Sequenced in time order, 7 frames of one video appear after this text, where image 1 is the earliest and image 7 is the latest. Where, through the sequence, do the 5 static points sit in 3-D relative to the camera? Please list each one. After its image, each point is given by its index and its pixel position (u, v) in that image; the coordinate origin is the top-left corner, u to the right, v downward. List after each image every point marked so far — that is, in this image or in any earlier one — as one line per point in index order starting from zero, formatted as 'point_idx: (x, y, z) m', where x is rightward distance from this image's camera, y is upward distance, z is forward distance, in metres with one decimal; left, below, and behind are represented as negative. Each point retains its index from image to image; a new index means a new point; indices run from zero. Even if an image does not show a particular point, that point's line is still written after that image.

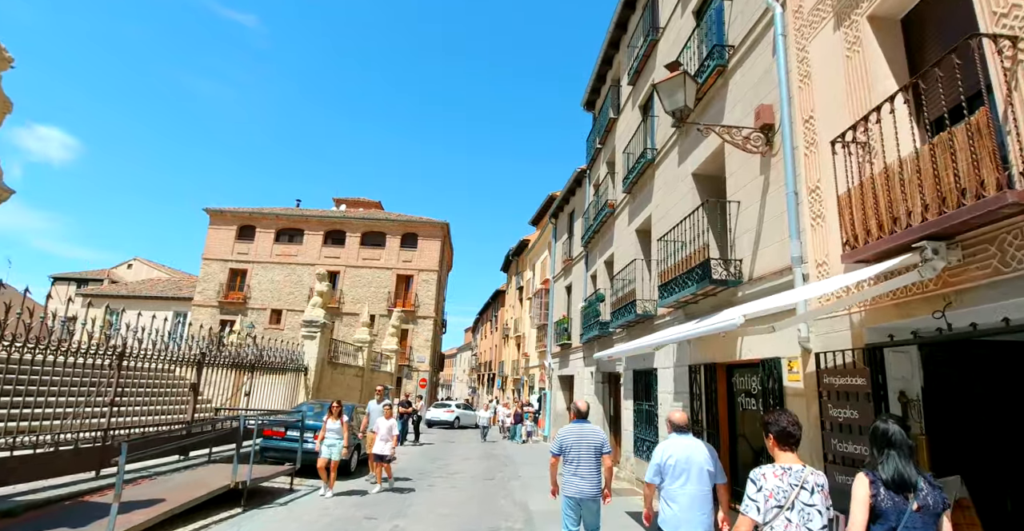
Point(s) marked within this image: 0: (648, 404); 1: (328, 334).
0: (+2.4, -2.4, +9.9) m
1: (-4.9, -1.8, +15.1) m
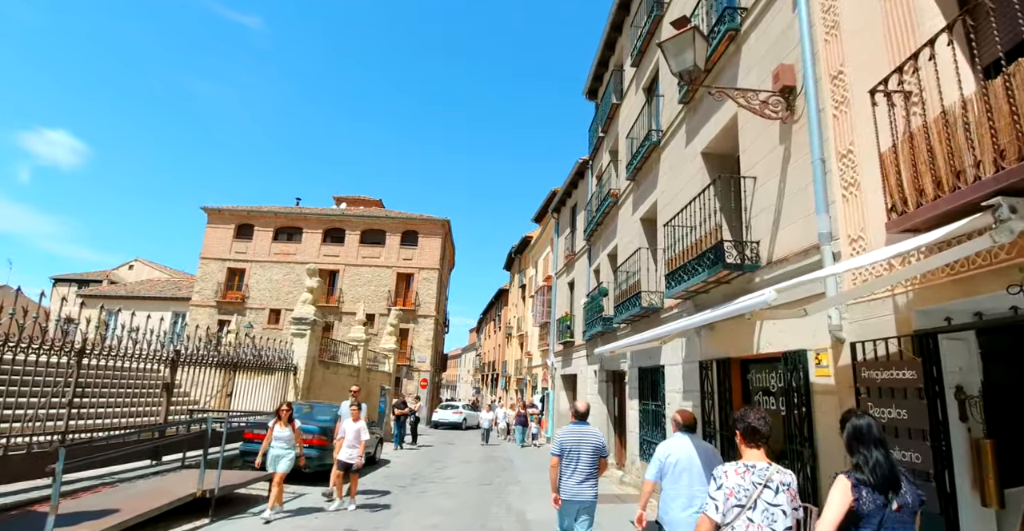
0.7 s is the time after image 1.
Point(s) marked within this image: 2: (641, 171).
0: (+2.3, -2.2, +9.2) m
1: (-4.9, -1.7, +14.5) m
2: (+2.5, +1.8, +11.1) m
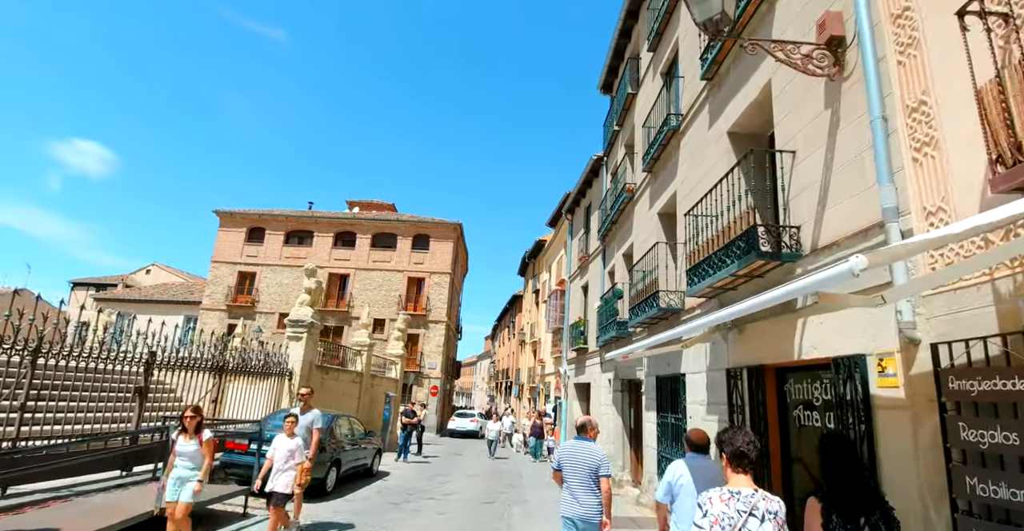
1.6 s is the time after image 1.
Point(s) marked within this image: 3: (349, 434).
0: (+2.4, -2.2, +8.2) m
1: (-4.7, -1.7, +13.7) m
2: (+2.6, +1.8, +10.2) m
3: (-3.2, -3.3, +11.1) m
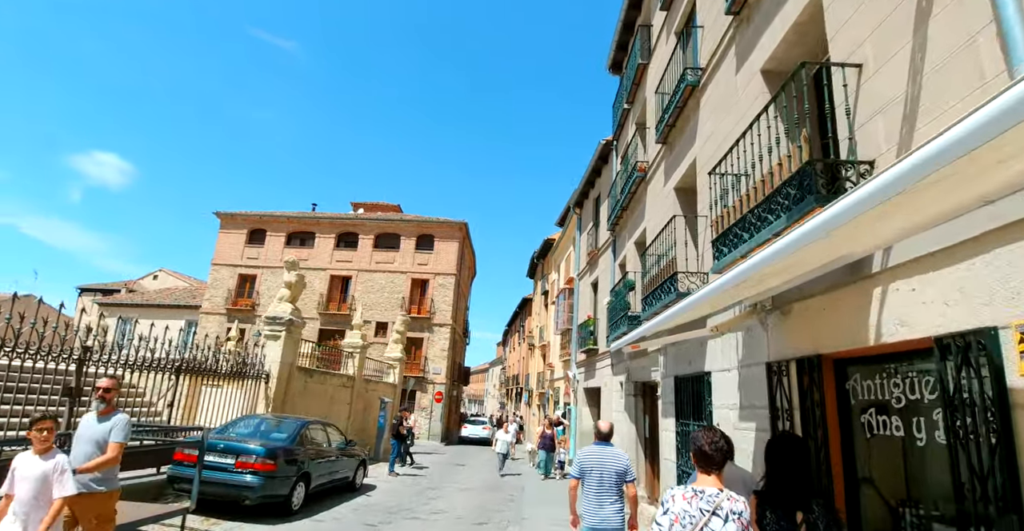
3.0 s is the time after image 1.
0: (+2.2, -1.9, +6.8) m
1: (-4.7, -1.5, +12.5) m
2: (+2.5, +2.1, +8.8) m
3: (-3.2, -3.1, +9.9) m
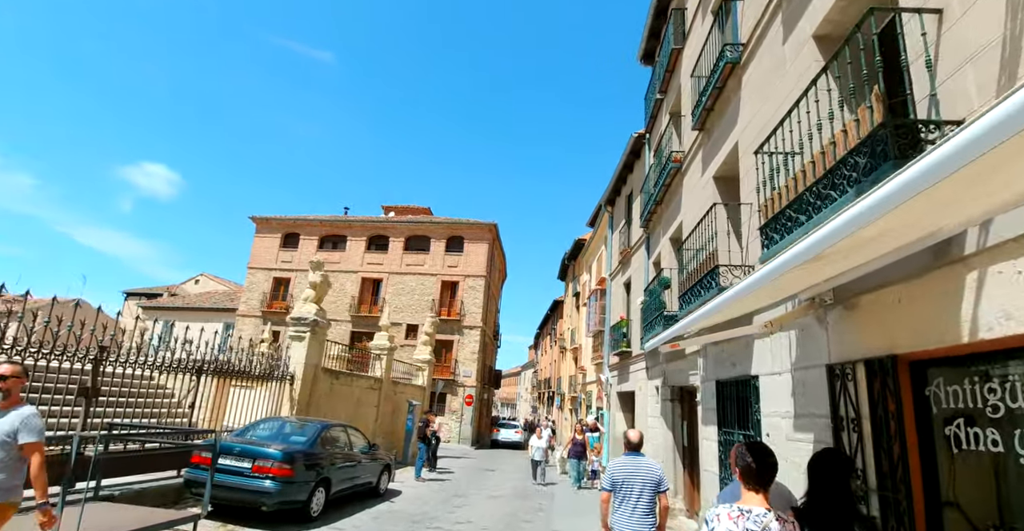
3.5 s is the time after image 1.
0: (+2.5, -1.8, +6.2) m
1: (-4.1, -1.5, +12.3) m
2: (+2.9, +2.2, +8.2) m
3: (-2.7, -3.0, +9.5) m
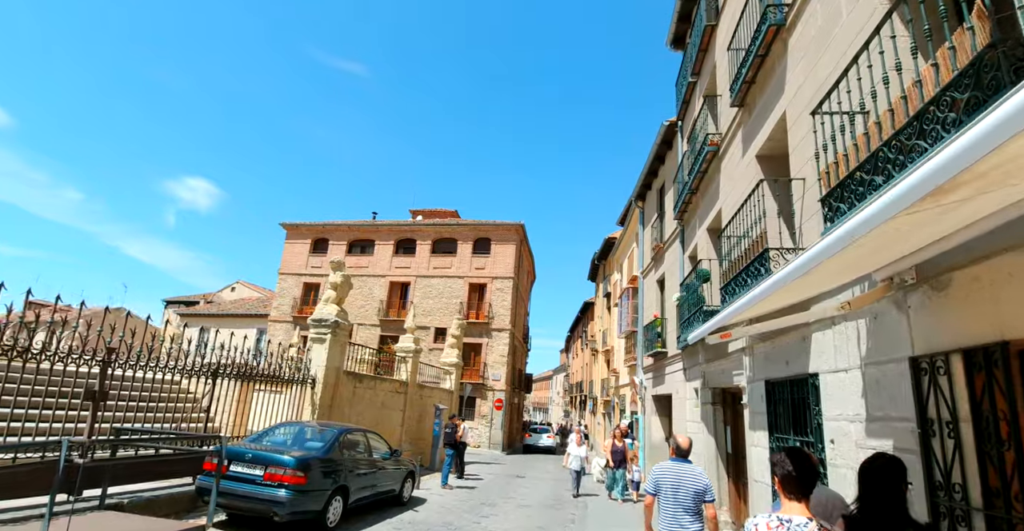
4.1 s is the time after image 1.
0: (+2.8, -1.7, +5.5) m
1: (-3.5, -1.5, +11.9) m
2: (+3.2, +2.3, +7.5) m
3: (-2.3, -3.0, +9.1) m
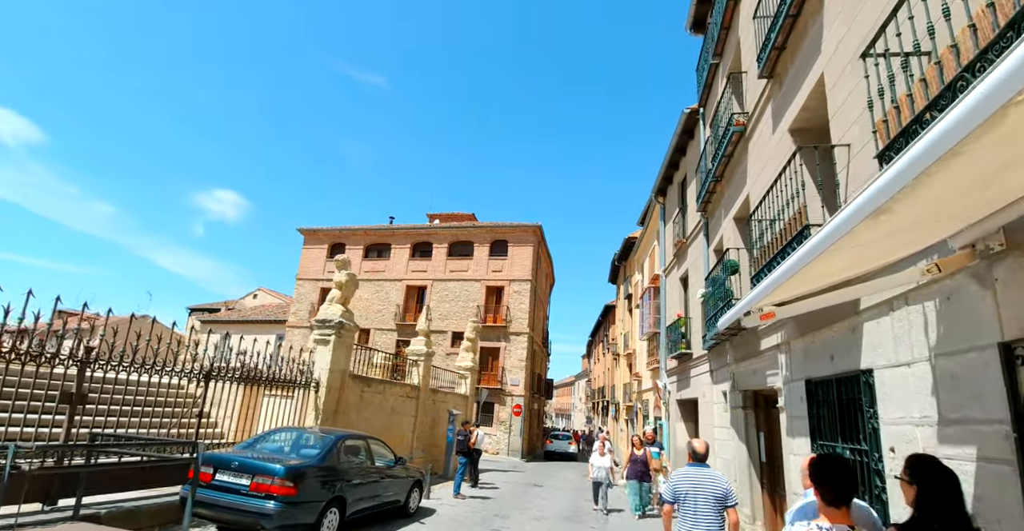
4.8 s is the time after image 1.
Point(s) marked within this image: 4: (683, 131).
0: (+2.8, -1.5, +4.7) m
1: (-3.2, -1.4, +11.4) m
2: (+3.2, +2.5, +6.8) m
3: (-2.1, -2.9, +8.5) m
4: (+4.3, +3.3, +14.3) m
